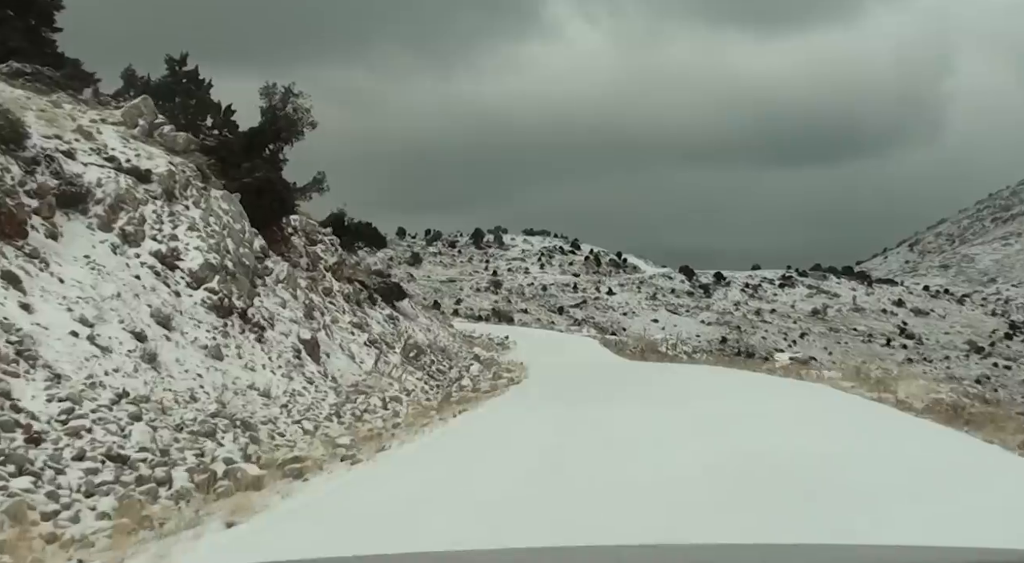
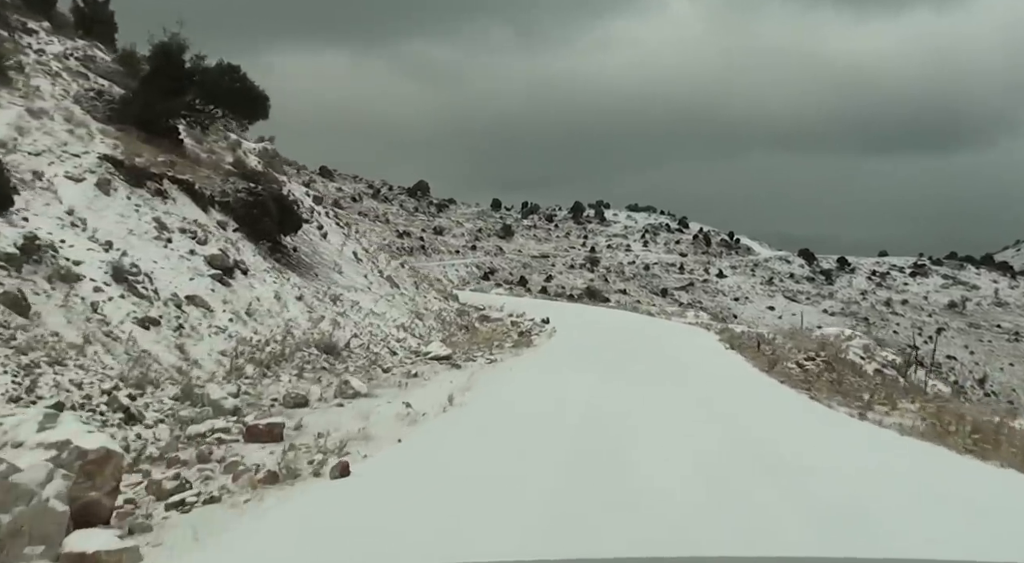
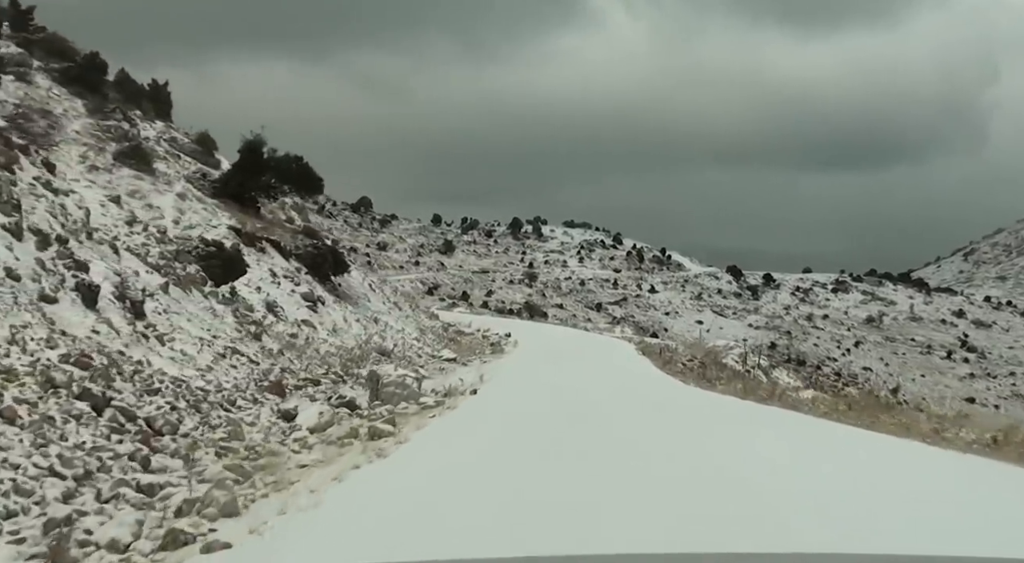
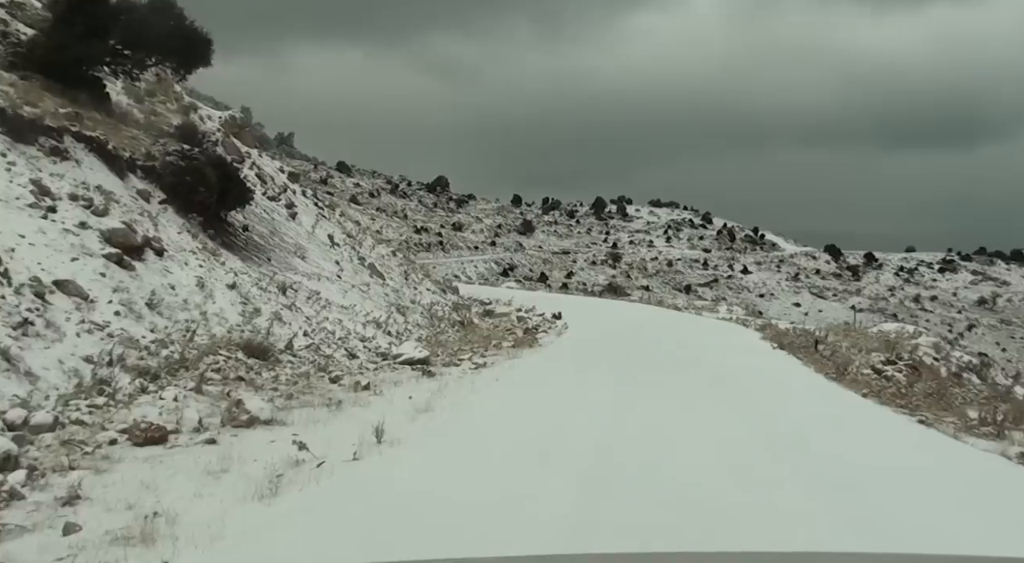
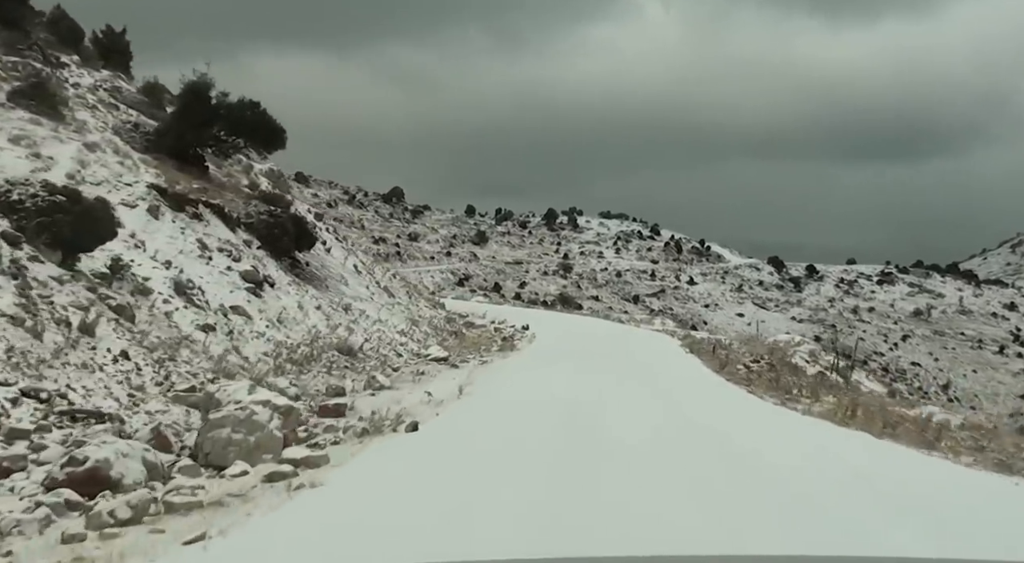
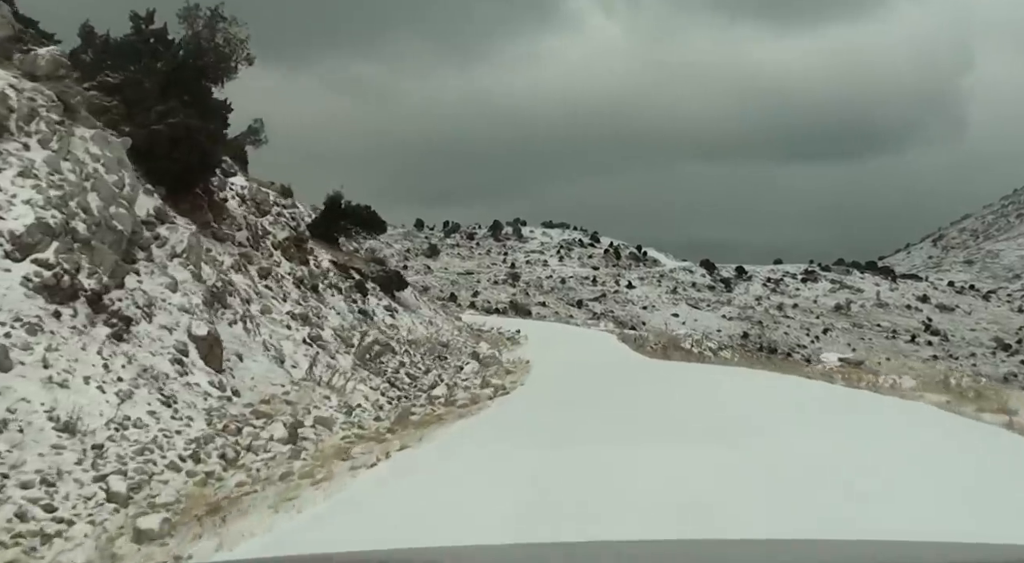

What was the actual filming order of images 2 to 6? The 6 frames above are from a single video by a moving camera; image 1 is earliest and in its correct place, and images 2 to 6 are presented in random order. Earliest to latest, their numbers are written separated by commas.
6, 3, 5, 2, 4
